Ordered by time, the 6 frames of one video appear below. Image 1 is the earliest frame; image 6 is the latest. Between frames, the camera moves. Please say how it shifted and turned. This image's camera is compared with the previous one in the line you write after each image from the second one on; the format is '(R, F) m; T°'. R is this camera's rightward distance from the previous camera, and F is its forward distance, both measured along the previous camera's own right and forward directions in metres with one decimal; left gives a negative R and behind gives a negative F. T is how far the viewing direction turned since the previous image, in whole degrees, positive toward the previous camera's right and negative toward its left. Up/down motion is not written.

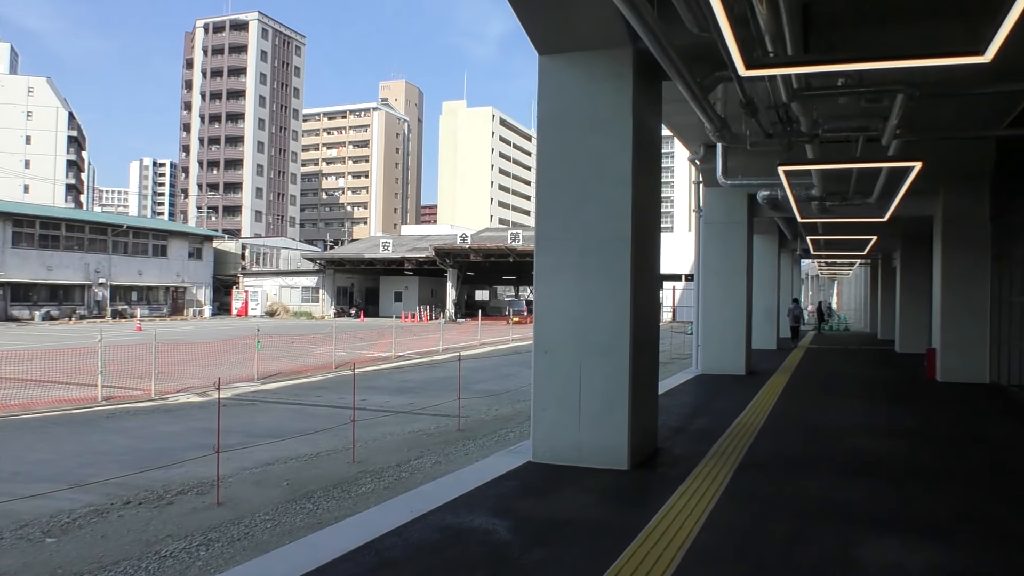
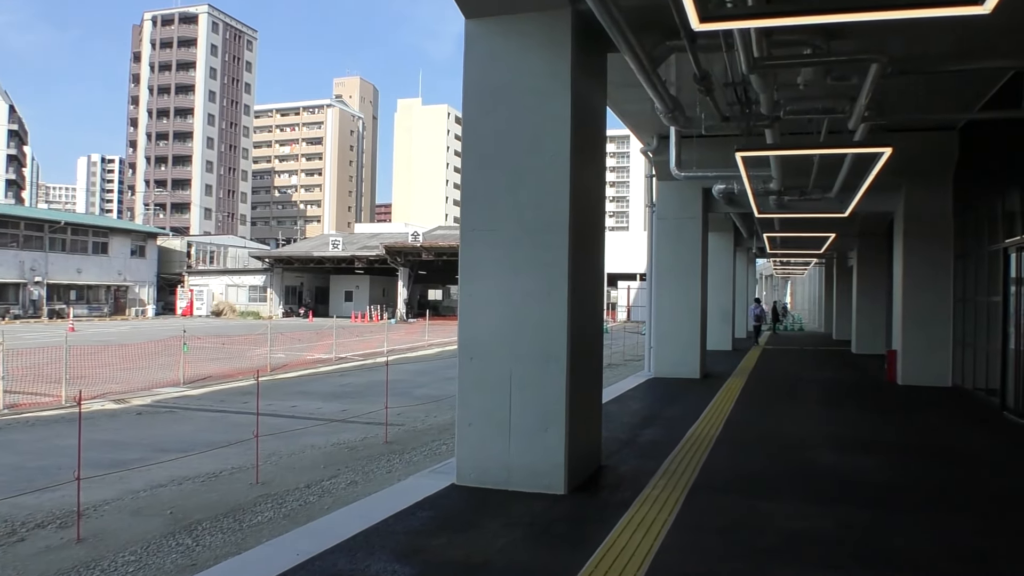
(+0.2, +0.8) m; +3°
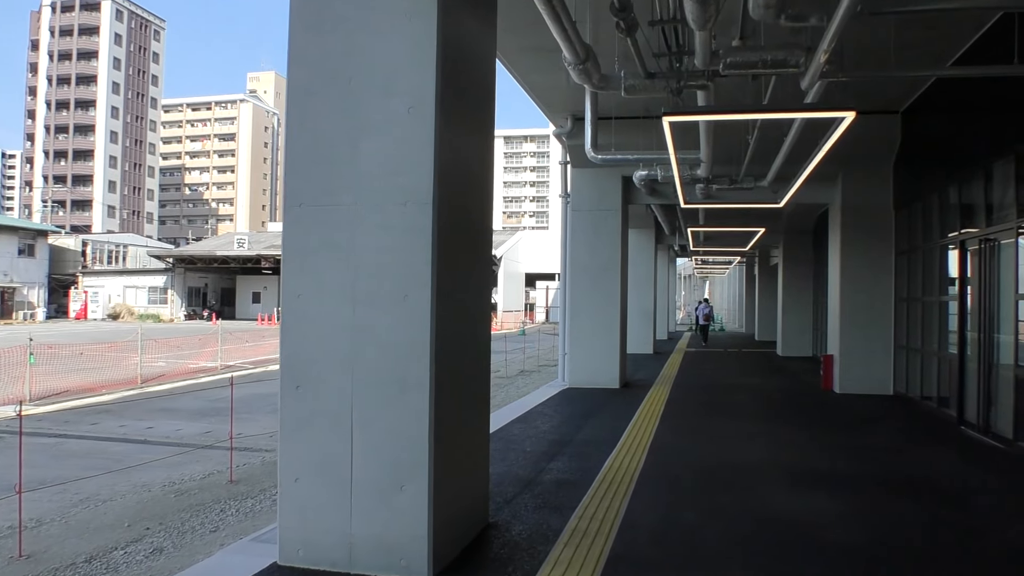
(+0.3, +1.5) m; +5°
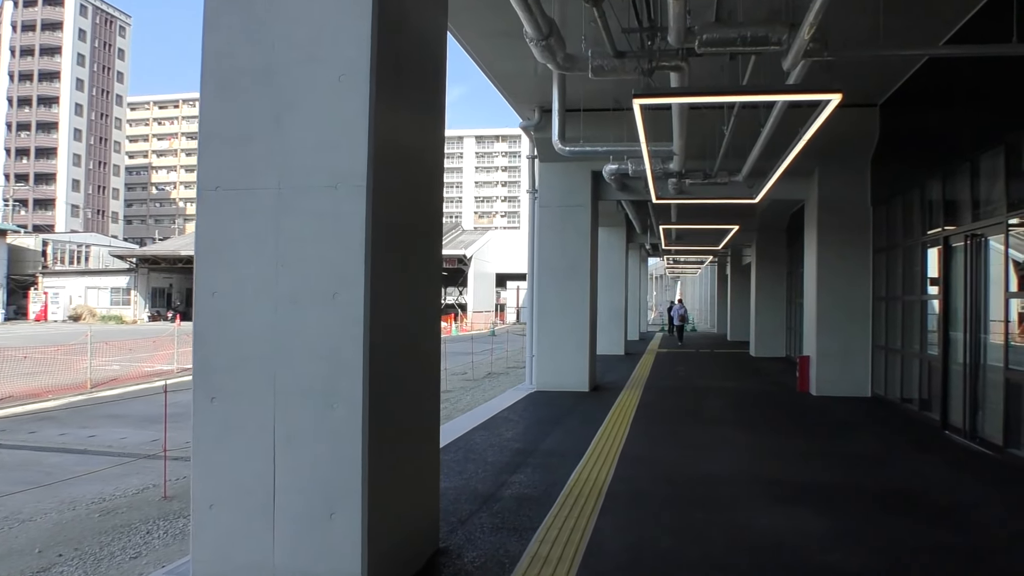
(+0.1, +0.5) m; +2°
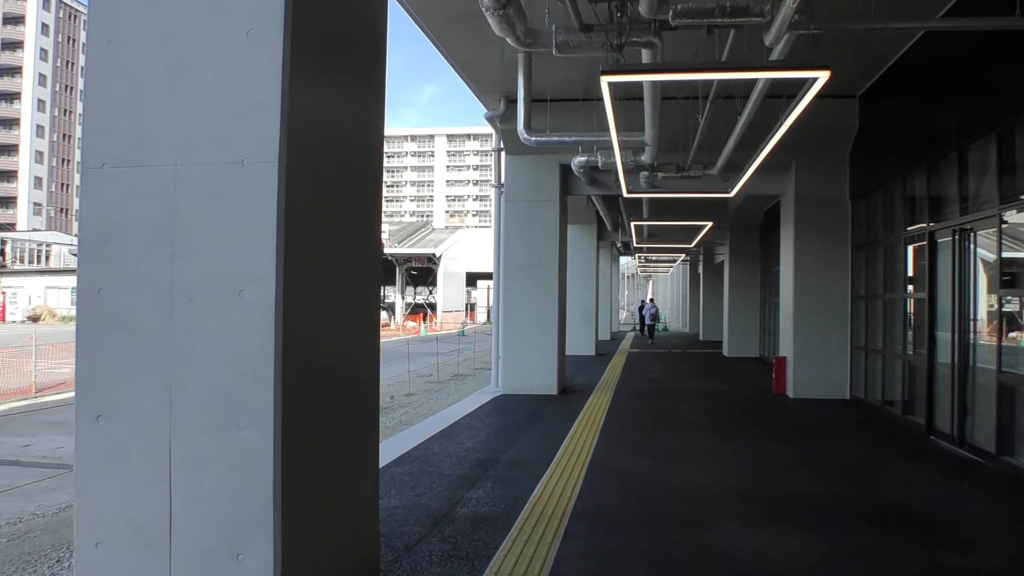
(+0.1, +0.5) m; +2°
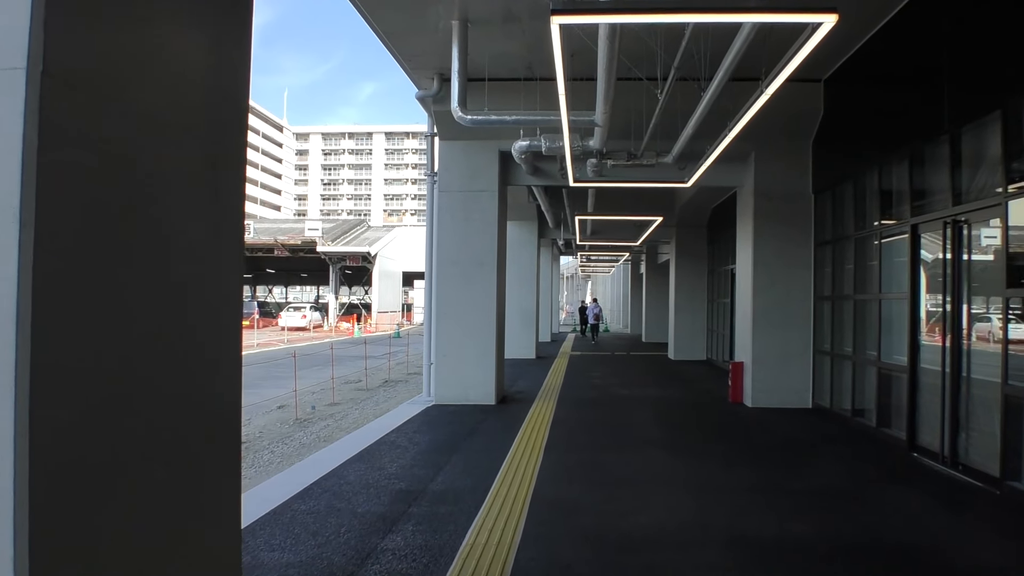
(+0.1, +1.0) m; +4°
